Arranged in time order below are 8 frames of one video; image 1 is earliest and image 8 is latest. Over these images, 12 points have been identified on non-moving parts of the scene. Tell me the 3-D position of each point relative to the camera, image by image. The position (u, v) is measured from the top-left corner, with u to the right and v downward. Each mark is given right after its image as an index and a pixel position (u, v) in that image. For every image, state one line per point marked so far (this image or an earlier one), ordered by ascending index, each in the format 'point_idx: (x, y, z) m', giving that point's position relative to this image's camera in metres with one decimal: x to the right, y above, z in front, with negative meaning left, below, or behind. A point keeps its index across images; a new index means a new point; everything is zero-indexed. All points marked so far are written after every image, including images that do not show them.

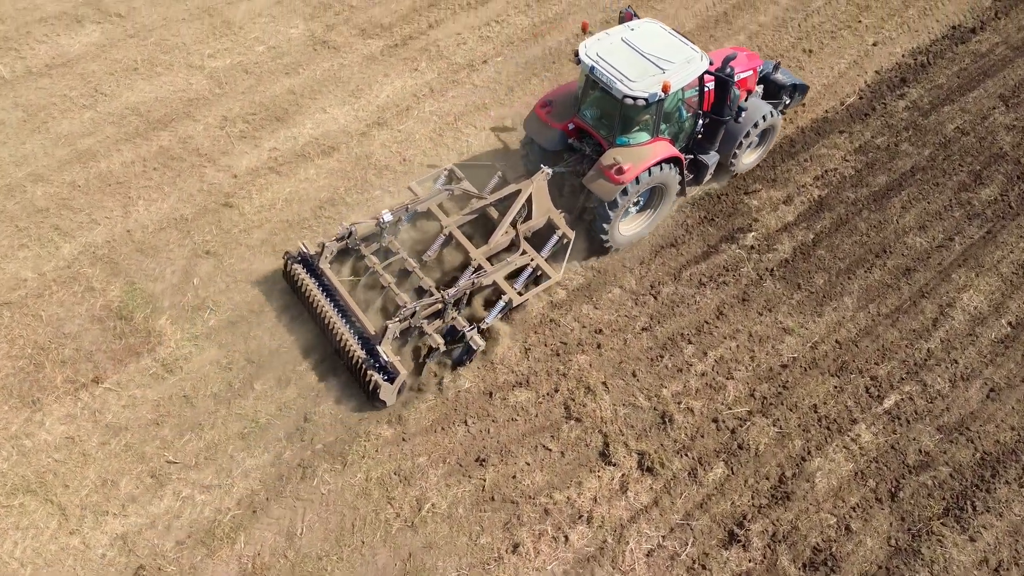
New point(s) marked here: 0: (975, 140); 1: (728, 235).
0: (+5.4, +1.7, +10.1) m
1: (+2.3, +0.6, +9.1) m
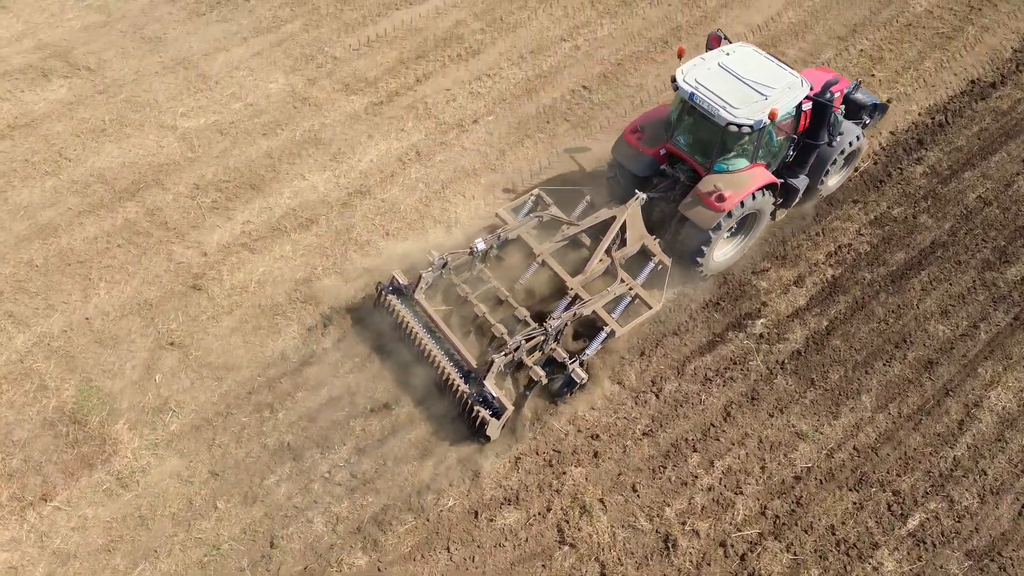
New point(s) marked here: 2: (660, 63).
0: (+5.3, +0.8, +9.5) m
1: (+2.2, -0.3, +8.5) m
2: (+1.9, +2.9, +11.4) m
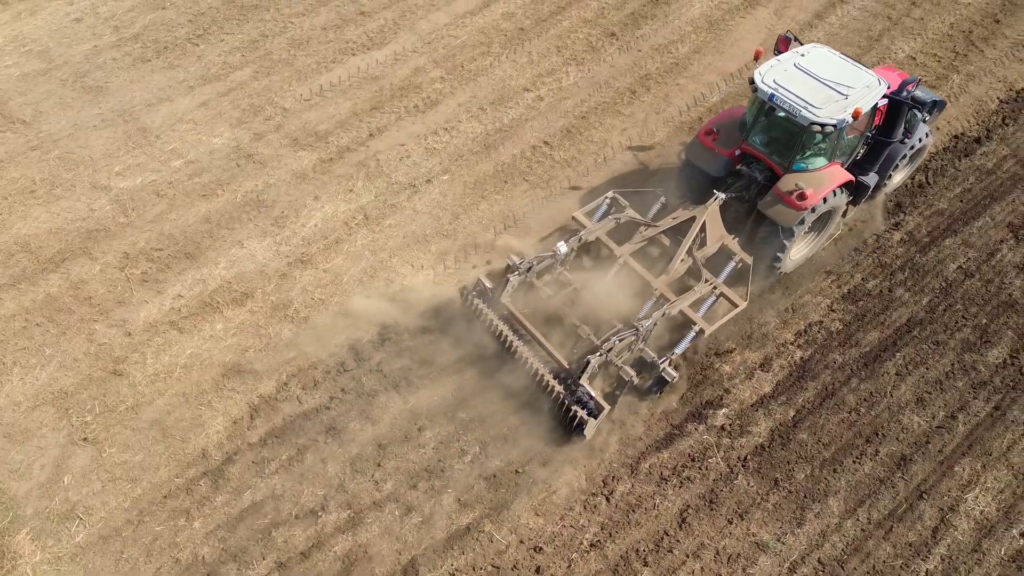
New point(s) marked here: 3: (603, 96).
0: (+4.8, 0.0, +8.9) m
1: (+1.7, -1.1, +7.9) m
2: (+1.4, +2.1, +10.9) m
3: (+1.2, +2.5, +11.2) m
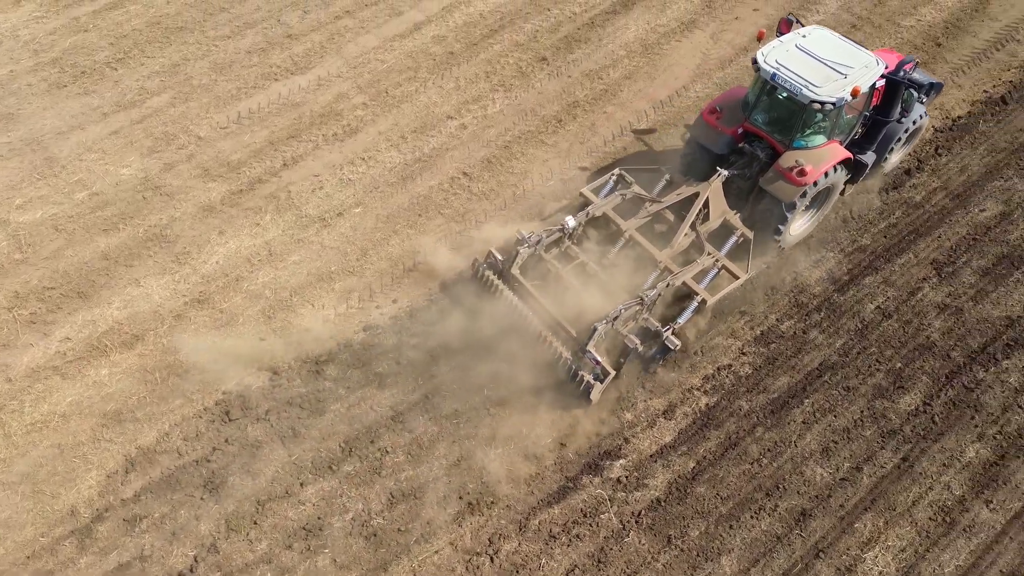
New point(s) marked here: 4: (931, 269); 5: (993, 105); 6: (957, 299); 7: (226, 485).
0: (+3.8, -0.4, +8.6) m
1: (+0.7, -1.5, +7.6) m
2: (+0.5, +1.7, +10.6) m
3: (+0.2, +2.1, +10.9) m
4: (+4.4, +0.2, +9.1) m
5: (+6.2, +2.4, +11.2) m
6: (+4.5, -0.1, +8.9) m
7: (-2.4, -1.7, +7.3) m
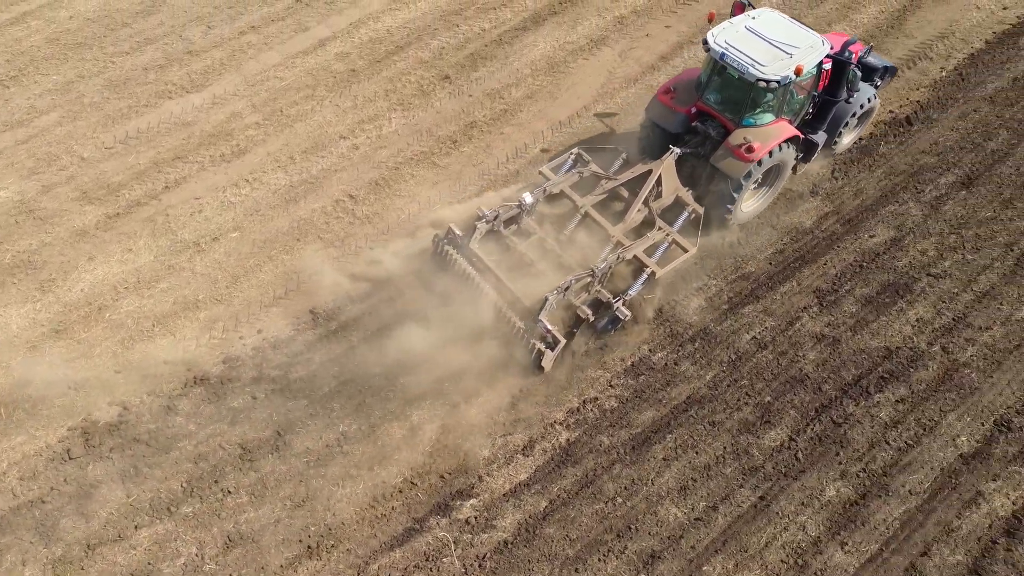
0: (+2.5, -0.7, +8.4) m
1: (-0.6, -1.8, +7.4) m
2: (-0.9, +1.4, +10.4) m
3: (-1.1, +1.8, +10.7) m
4: (+3.1, -0.1, +9.0) m
5: (+4.9, +2.1, +11.0) m
6: (+3.2, -0.4, +8.7) m
7: (-3.7, -1.9, +7.0) m
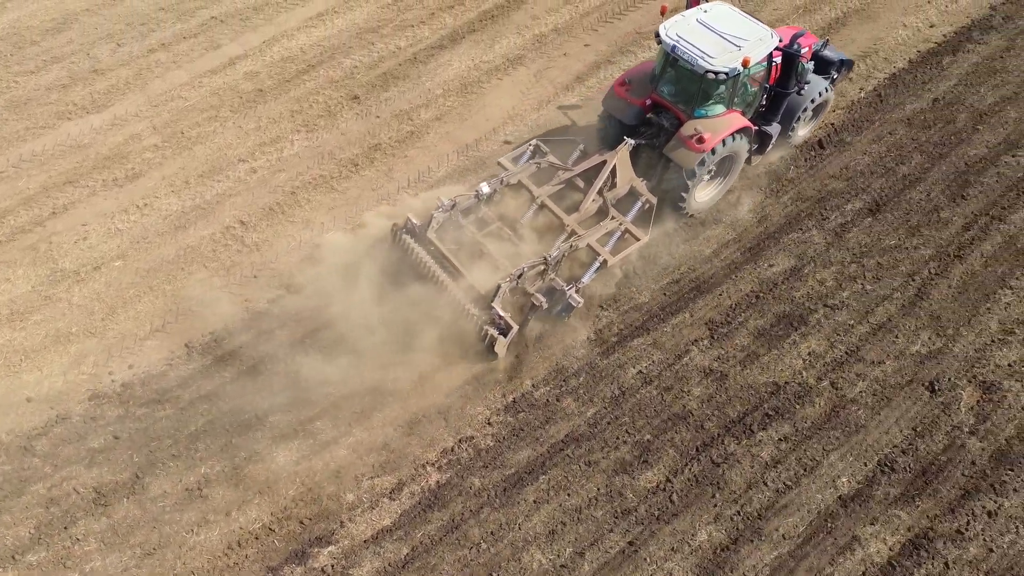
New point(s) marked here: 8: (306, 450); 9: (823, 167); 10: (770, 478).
0: (+1.4, -1.0, +8.2) m
1: (-1.8, -2.1, +7.1) m
2: (-2.0, +1.1, +10.1) m
3: (-2.3, +1.4, +10.4) m
4: (+1.9, -0.4, +8.7) m
5: (+3.7, +1.8, +10.8) m
6: (+2.1, -0.7, +8.5) m
7: (-4.9, -2.3, +6.8) m
8: (-1.8, -1.5, +7.7) m
9: (+3.8, +1.5, +10.6) m
10: (+2.3, -1.7, +7.6) m
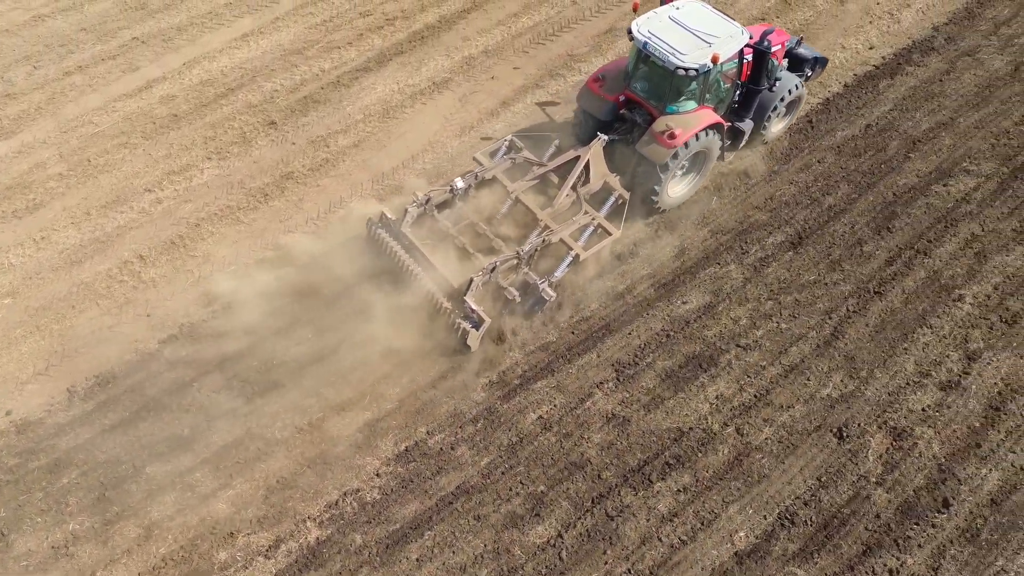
0: (+0.4, -1.4, +7.9) m
1: (-2.7, -2.5, +6.8) m
2: (-3.0, +0.7, +9.8) m
3: (-3.3, +1.0, +10.1) m
4: (+1.0, -0.8, +8.4) m
5: (+2.7, +1.4, +10.5) m
6: (+1.1, -1.1, +8.2) m
7: (-5.8, -2.7, +6.4) m
8: (-2.8, -1.9, +7.4) m
9: (+2.8, +1.1, +10.3) m
10: (+1.3, -2.1, +7.3) m
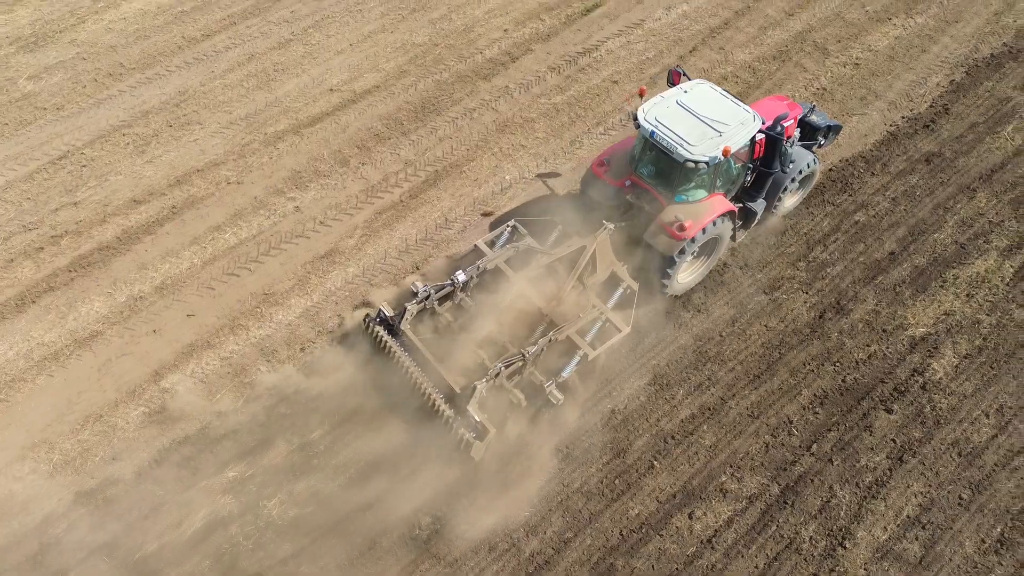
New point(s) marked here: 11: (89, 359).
0: (-3.1, -4.7, +5.3) m
1: (-6.2, -5.8, +4.1) m
2: (-6.6, -2.6, +7.2) m
3: (-6.8, -2.3, +7.5) m
4: (-2.6, -4.1, +5.9) m
5: (-0.9, -2.0, +8.0) m
6: (-2.4, -4.4, +5.6) m
7: (-9.3, -5.9, +3.7) m
8: (-6.3, -5.1, +4.8) m
9: (-0.8, -2.3, +7.8) m
10: (-2.2, -5.4, +4.8) m
11: (-4.4, -0.8, +9.1) m
